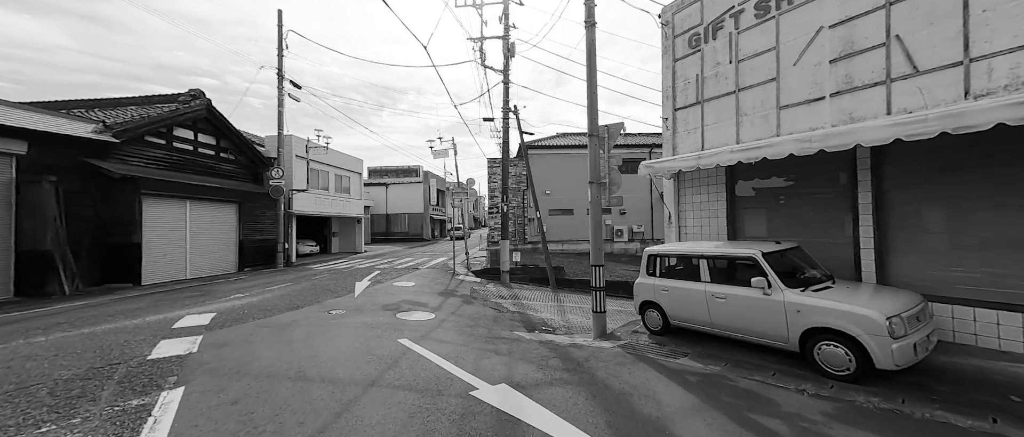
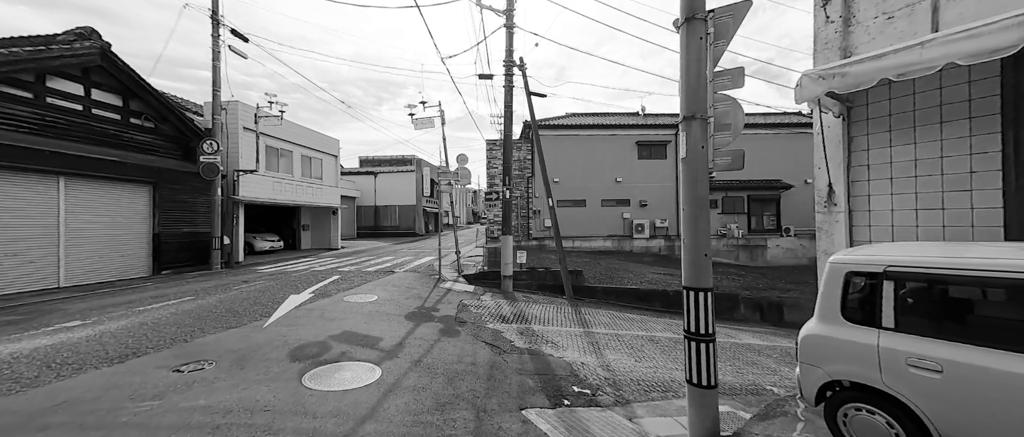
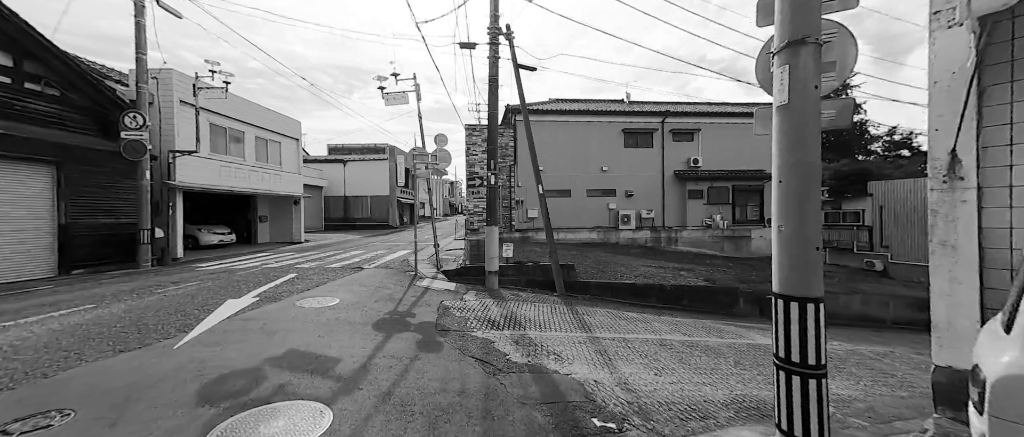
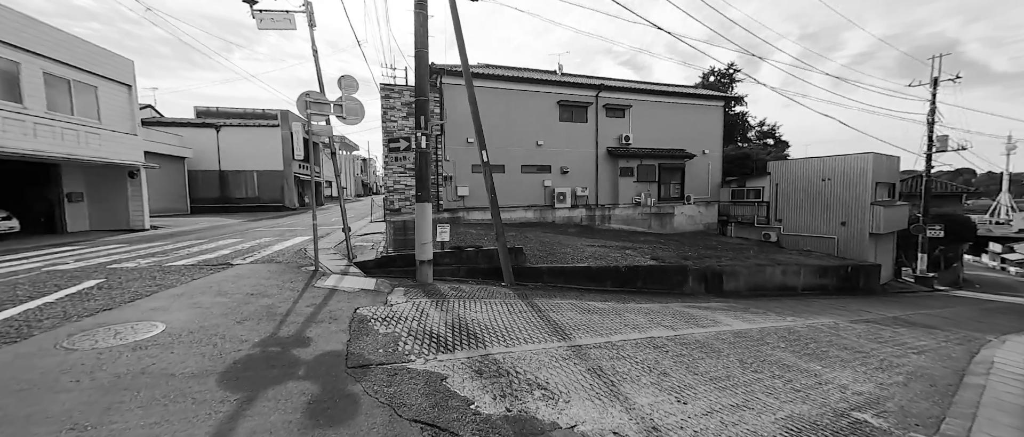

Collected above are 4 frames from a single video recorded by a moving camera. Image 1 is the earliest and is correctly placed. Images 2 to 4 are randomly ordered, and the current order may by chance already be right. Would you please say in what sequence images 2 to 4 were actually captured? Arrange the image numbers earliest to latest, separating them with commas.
2, 3, 4
